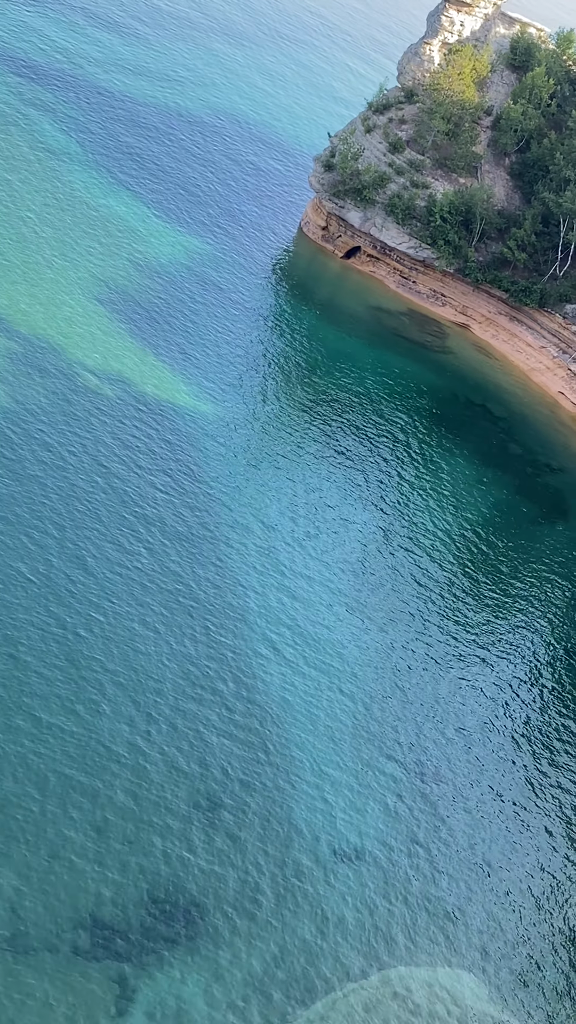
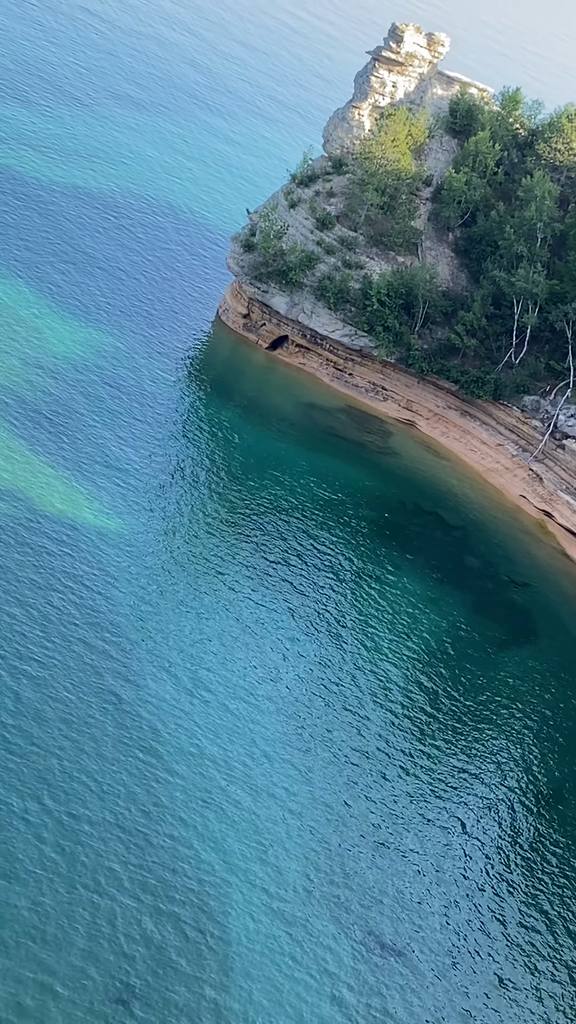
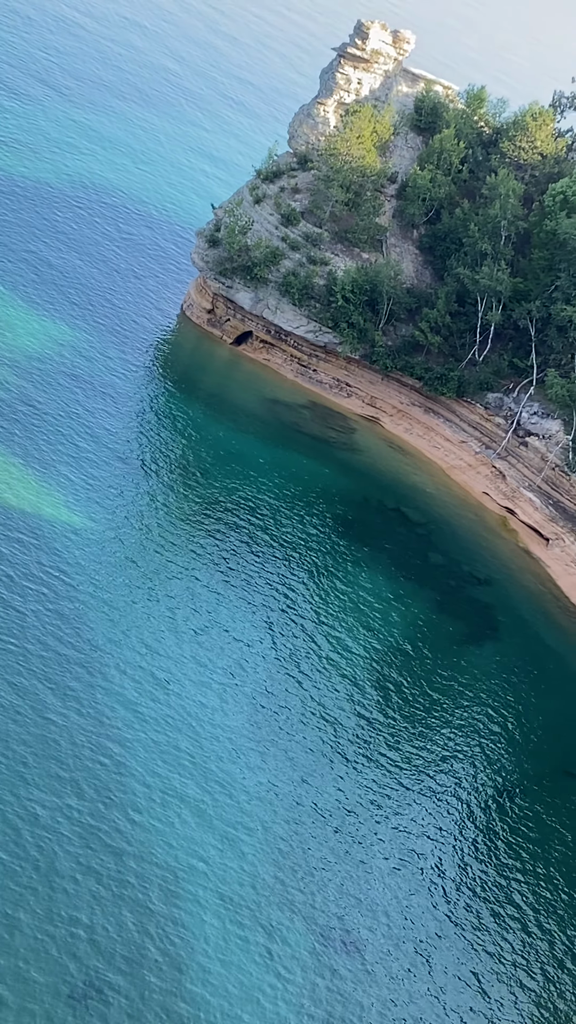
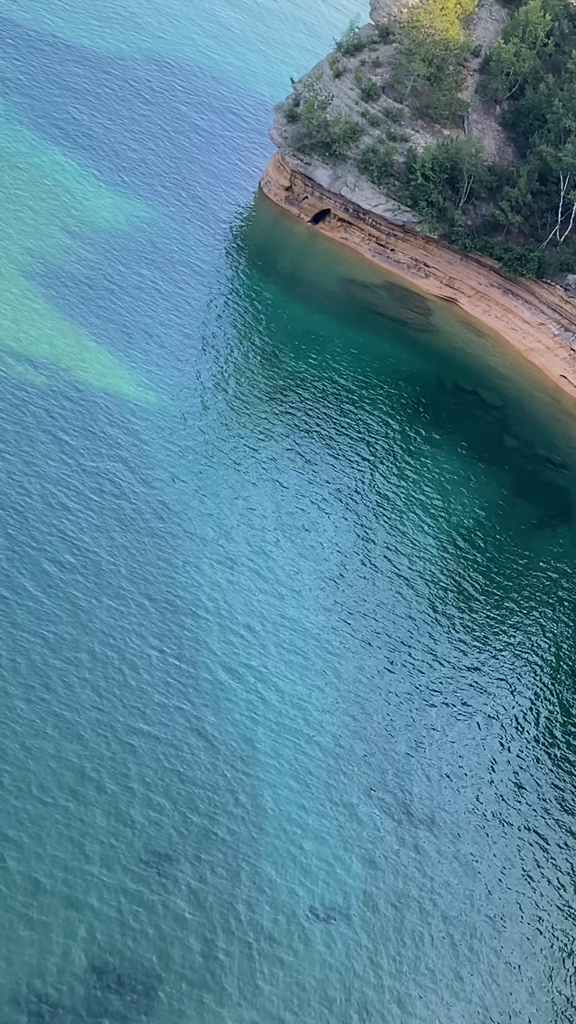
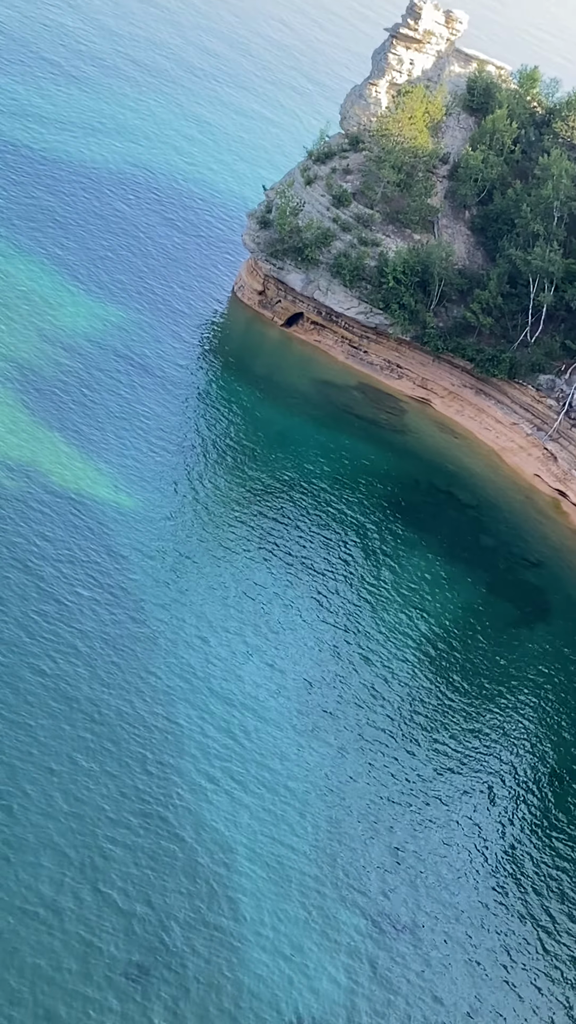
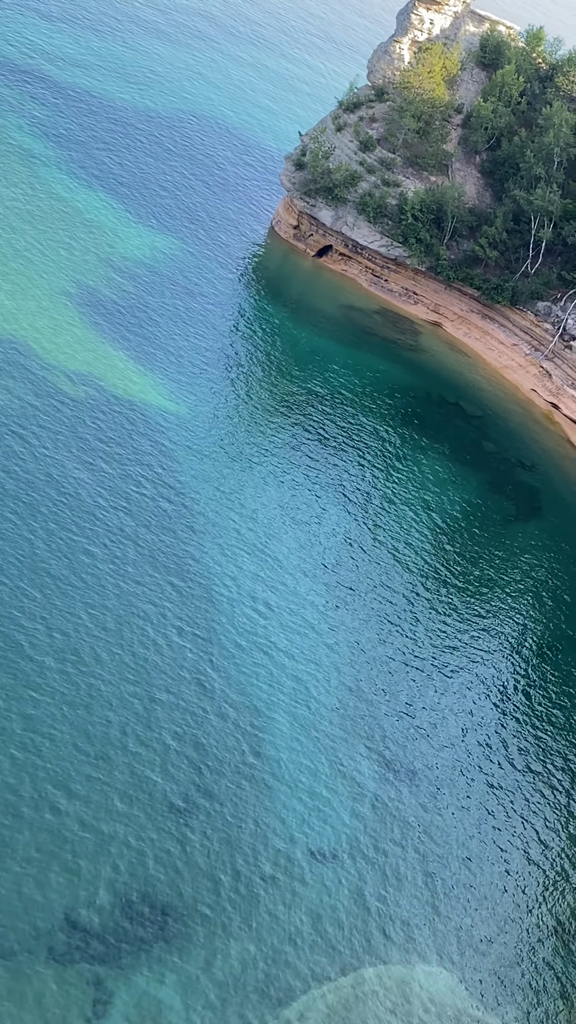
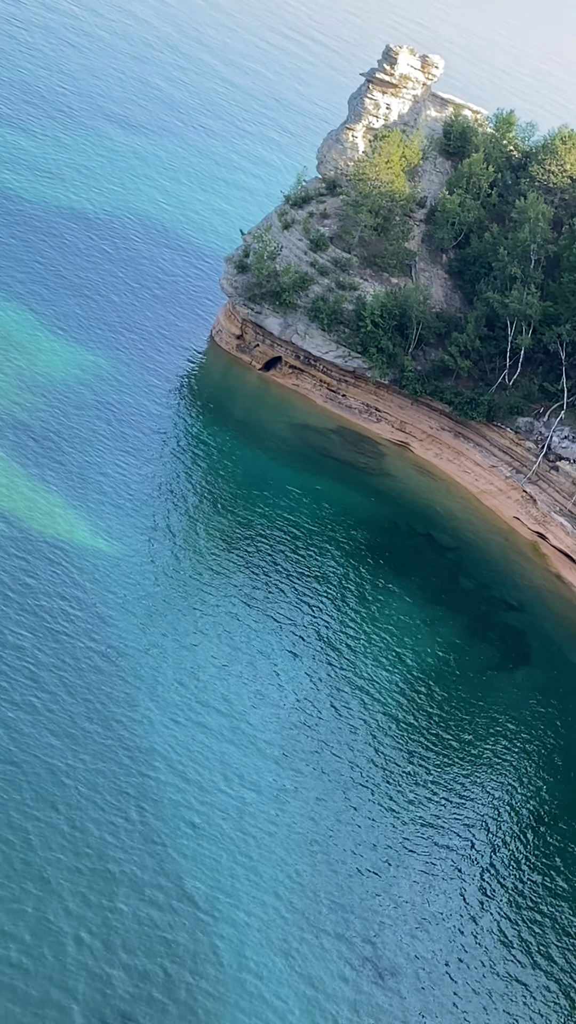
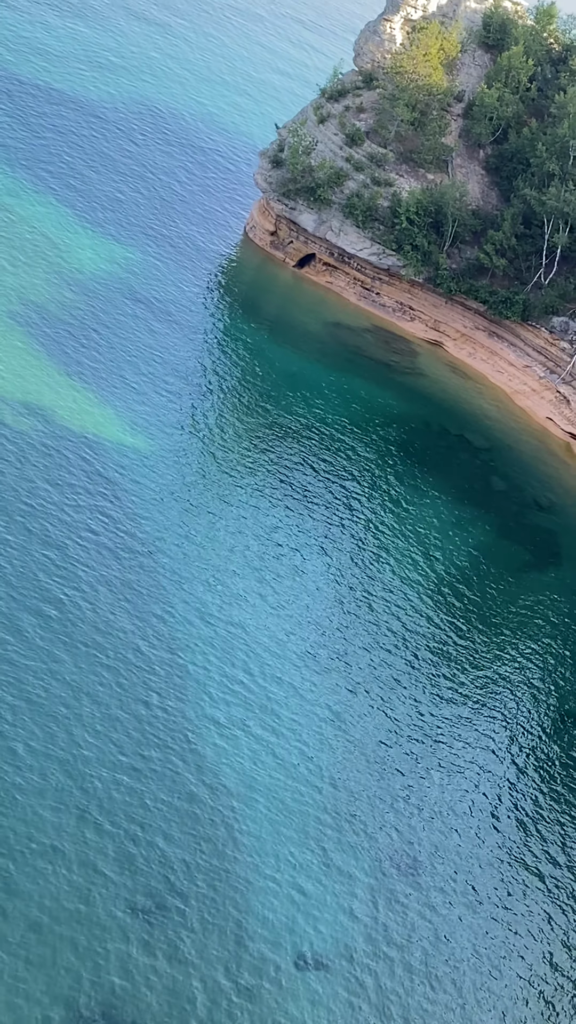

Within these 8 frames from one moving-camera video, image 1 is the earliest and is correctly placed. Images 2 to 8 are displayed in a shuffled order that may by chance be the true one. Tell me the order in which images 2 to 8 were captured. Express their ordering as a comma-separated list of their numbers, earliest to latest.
6, 4, 8, 5, 7, 2, 3
